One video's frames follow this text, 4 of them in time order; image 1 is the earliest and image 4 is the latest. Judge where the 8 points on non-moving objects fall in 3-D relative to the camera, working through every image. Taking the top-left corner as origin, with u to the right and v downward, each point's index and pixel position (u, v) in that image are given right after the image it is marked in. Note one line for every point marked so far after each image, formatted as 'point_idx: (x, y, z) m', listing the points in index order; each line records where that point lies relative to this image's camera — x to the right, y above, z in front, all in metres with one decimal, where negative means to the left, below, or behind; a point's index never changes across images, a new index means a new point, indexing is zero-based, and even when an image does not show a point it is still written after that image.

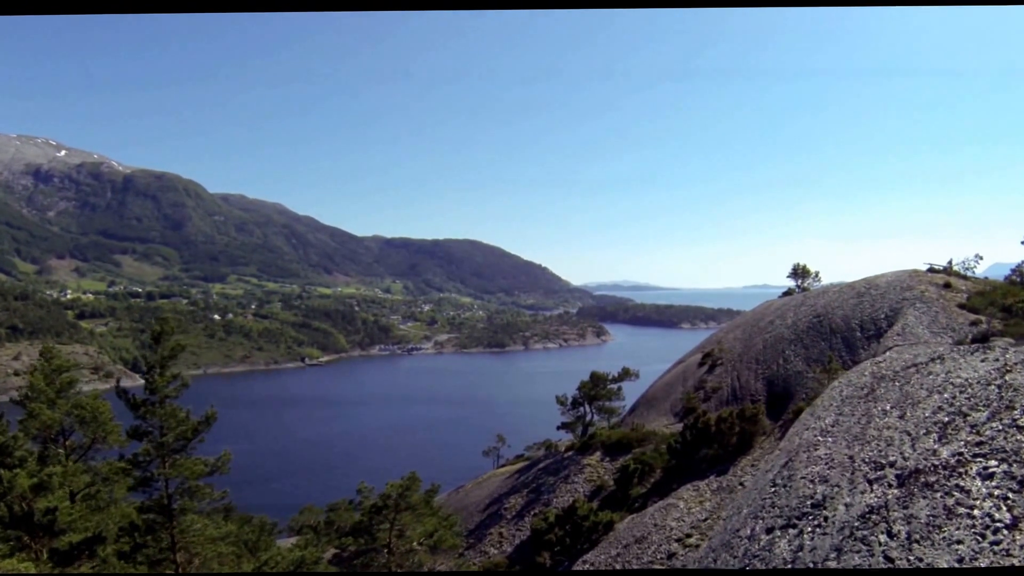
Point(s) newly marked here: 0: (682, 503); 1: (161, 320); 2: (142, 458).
0: (+4.1, -5.2, +16.1) m
1: (-9.5, -0.9, +17.9) m
2: (-9.7, -4.4, +17.5) m
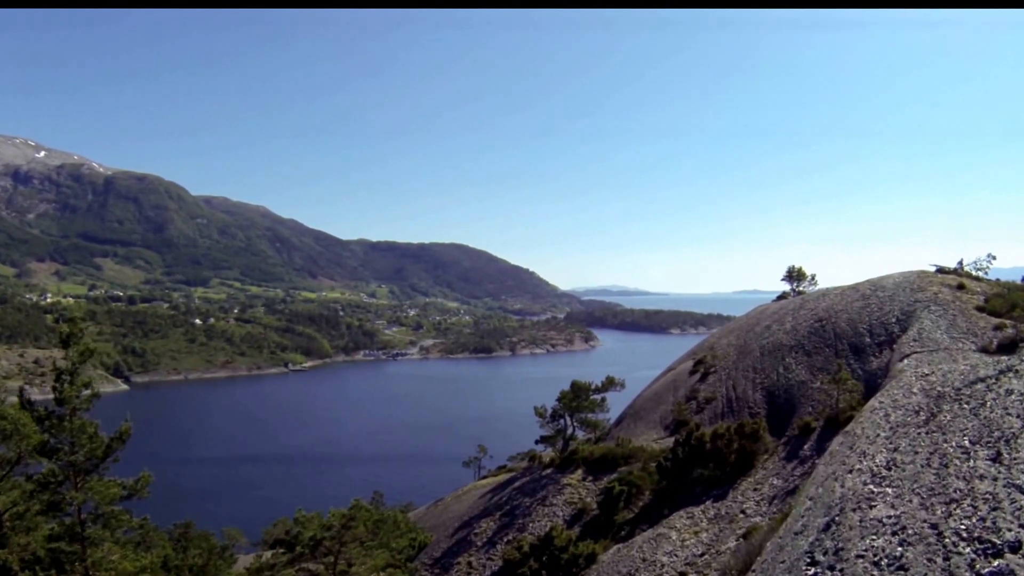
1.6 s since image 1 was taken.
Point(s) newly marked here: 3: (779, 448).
0: (+3.4, -5.1, +14.0) m
1: (-10.2, -0.8, +15.6) m
2: (-10.4, -4.3, +15.1) m
3: (+6.4, -3.8, +15.9) m
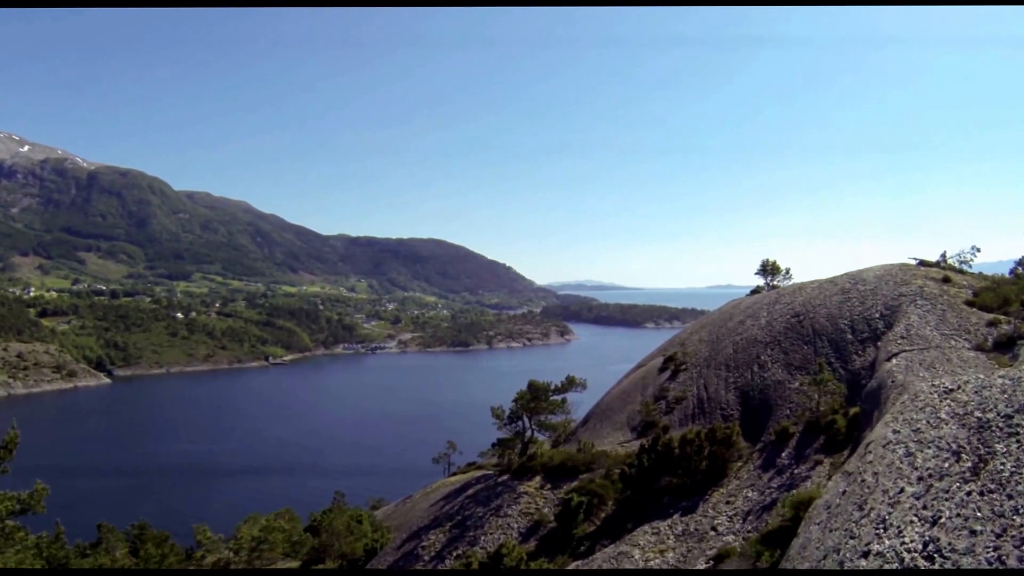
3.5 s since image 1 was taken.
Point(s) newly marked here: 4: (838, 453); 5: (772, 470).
0: (+2.3, -4.9, +12.4) m
1: (-11.3, -0.5, +13.6) m
2: (-11.5, -4.0, +13.1) m
3: (+5.3, -3.6, +14.5) m
4: (+6.5, -3.3, +13.2) m
5: (+5.2, -3.7, +13.5) m
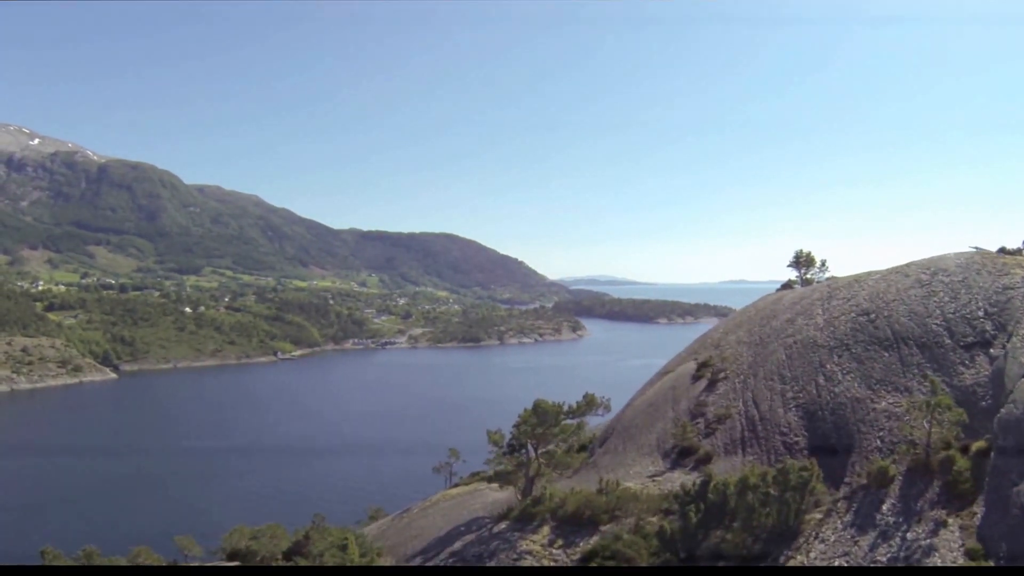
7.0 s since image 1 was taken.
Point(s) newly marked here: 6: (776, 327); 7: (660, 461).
0: (+2.2, -4.8, +8.7) m
1: (-11.3, -0.3, +10.0) m
2: (-11.6, -3.9, +9.6) m
3: (+5.2, -3.5, +10.6) m
4: (+6.4, -3.2, +9.4) m
5: (+5.2, -3.5, +9.6) m
6: (+7.4, -1.1, +18.5) m
7: (+3.5, -4.0, +15.7) m
